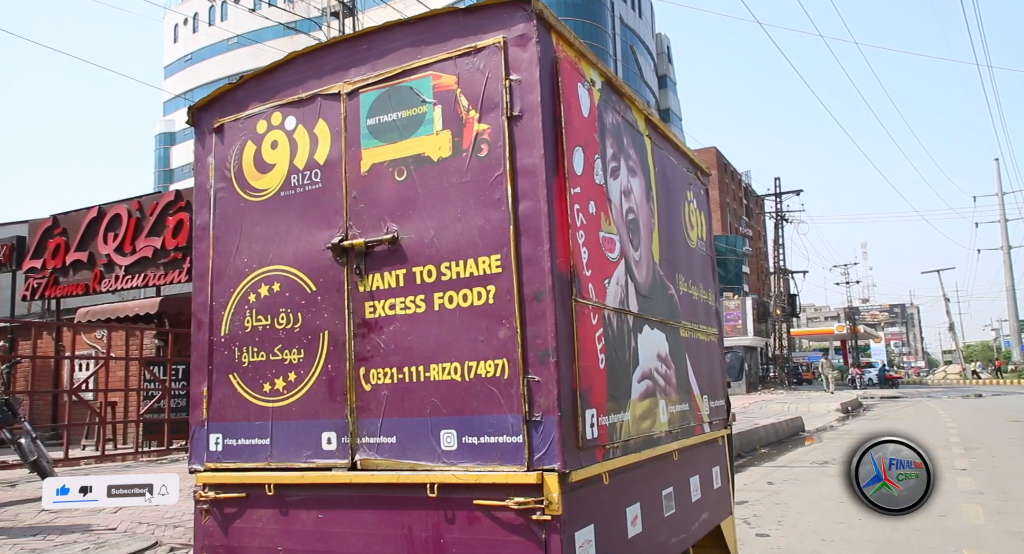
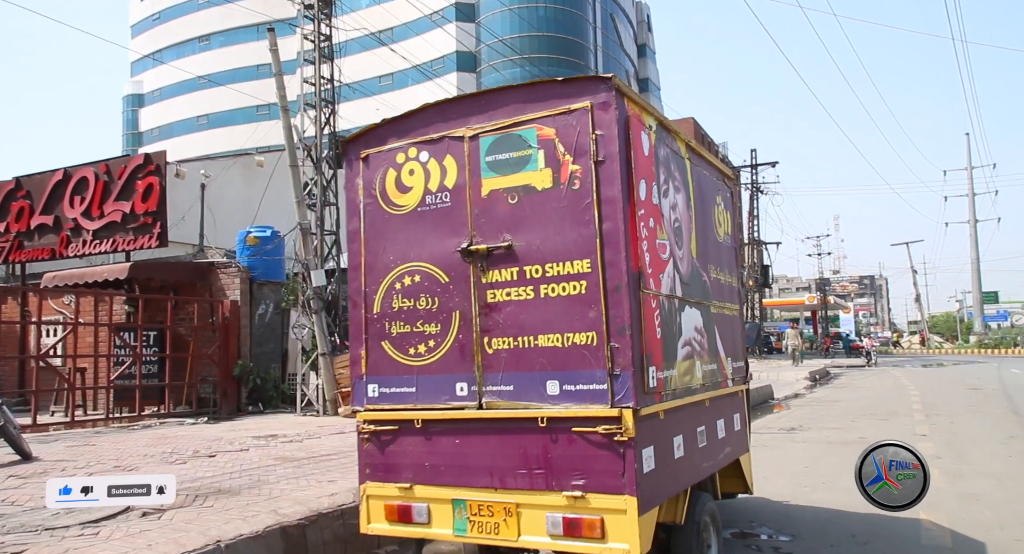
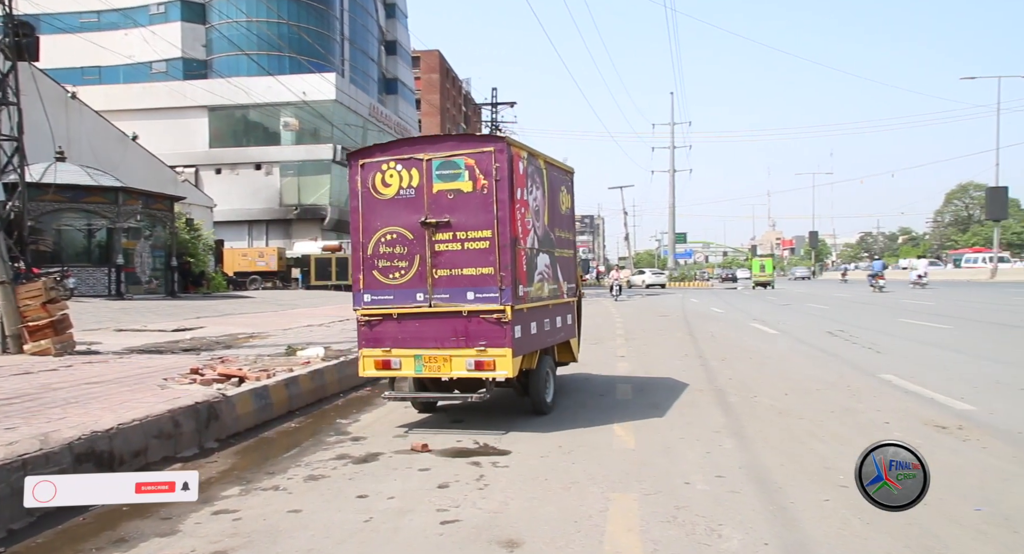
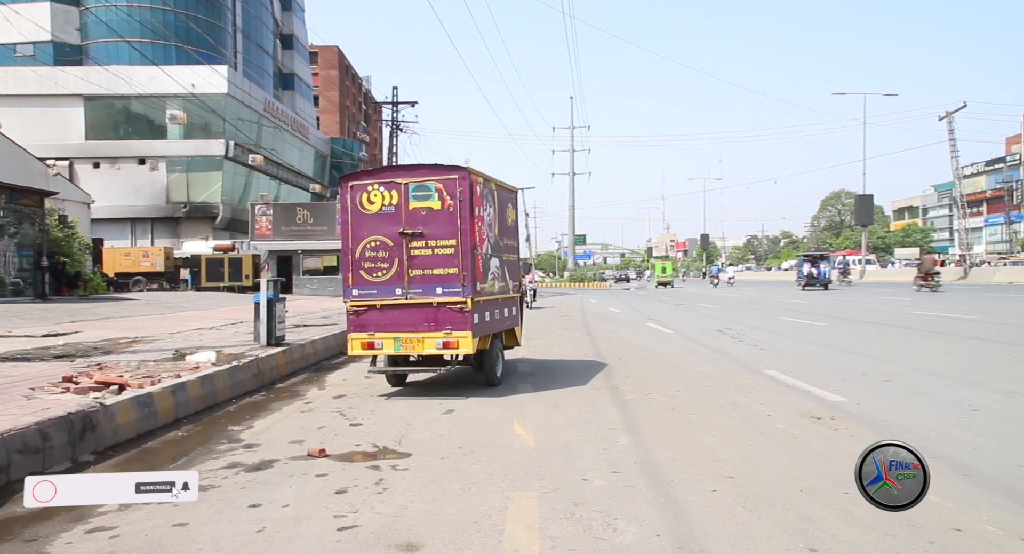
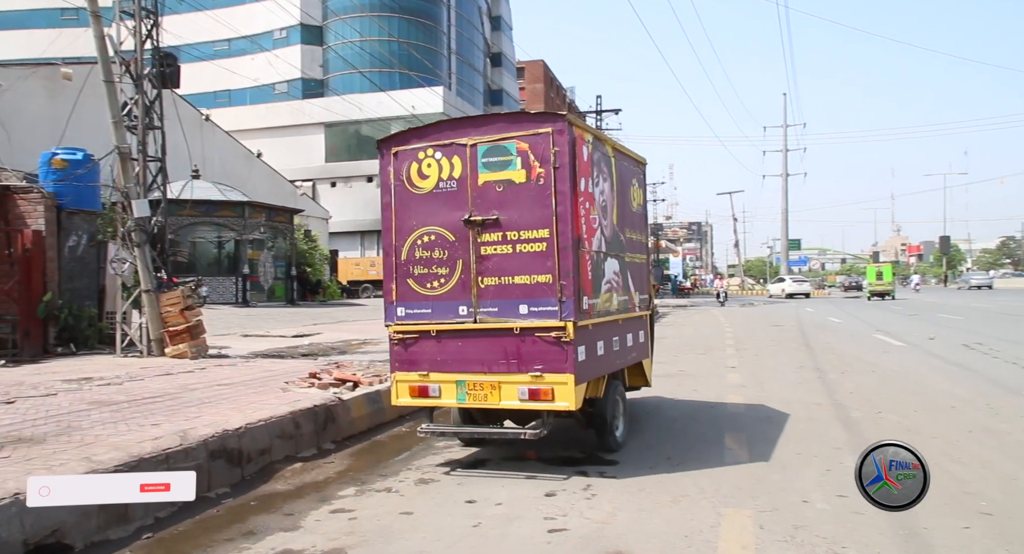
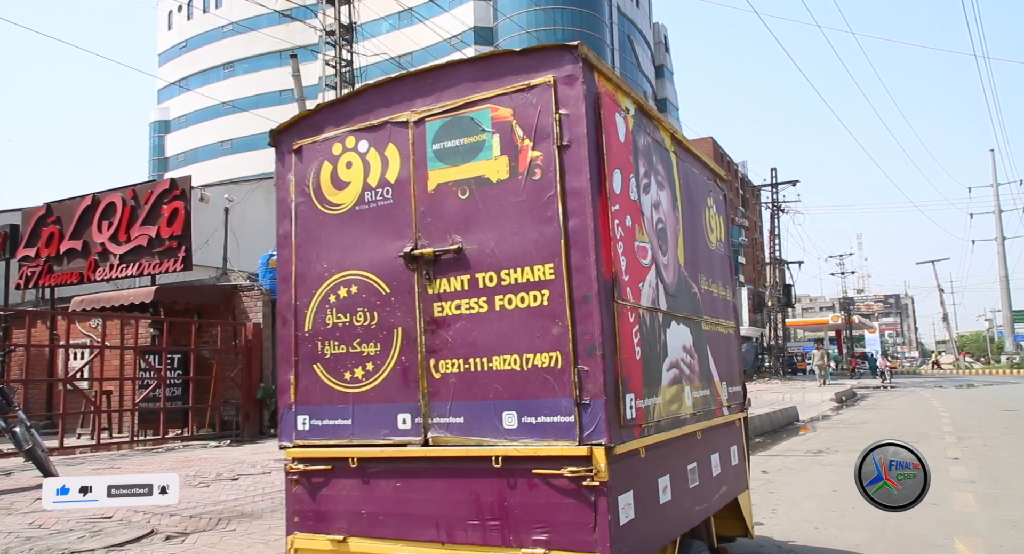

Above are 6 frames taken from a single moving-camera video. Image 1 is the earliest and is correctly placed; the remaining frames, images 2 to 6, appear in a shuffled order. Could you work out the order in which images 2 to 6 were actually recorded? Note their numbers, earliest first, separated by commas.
6, 2, 5, 3, 4
